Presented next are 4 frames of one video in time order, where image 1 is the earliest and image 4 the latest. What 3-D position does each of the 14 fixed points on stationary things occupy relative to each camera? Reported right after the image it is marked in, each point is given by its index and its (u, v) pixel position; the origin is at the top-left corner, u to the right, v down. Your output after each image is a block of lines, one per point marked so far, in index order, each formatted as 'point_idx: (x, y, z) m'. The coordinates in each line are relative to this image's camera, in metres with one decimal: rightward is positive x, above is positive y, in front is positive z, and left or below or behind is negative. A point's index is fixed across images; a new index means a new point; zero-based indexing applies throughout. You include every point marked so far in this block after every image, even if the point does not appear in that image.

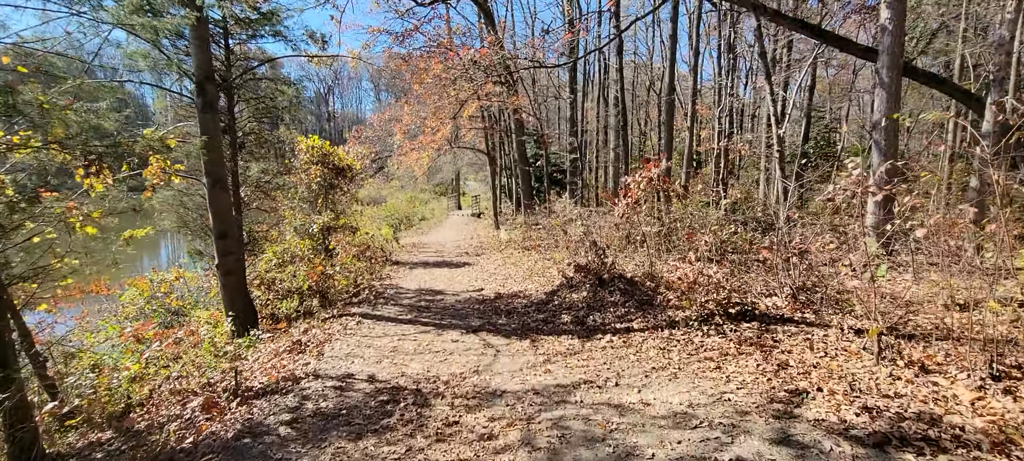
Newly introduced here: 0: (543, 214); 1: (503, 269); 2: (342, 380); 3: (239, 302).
0: (+1.1, +0.5, +16.4) m
1: (-0.2, -0.9, +11.5) m
2: (-1.5, -1.3, +4.3) m
3: (-4.5, -1.2, +8.0) m
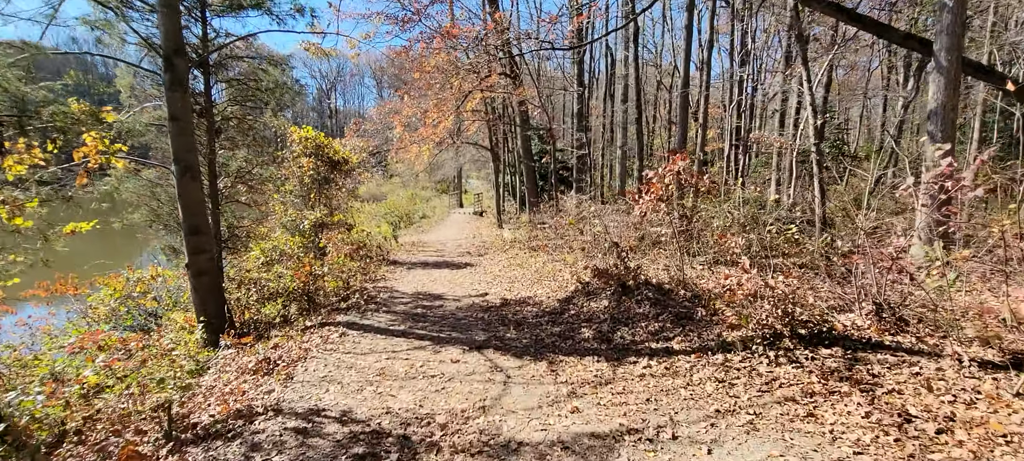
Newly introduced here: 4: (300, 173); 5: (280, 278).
0: (+1.2, +0.6, +15.4) m
1: (-0.1, -0.9, +10.6) m
2: (-1.4, -1.3, +3.4) m
3: (-4.4, -1.1, +7.1) m
4: (-5.4, +1.5, +12.3) m
5: (-4.2, -0.9, +8.8) m
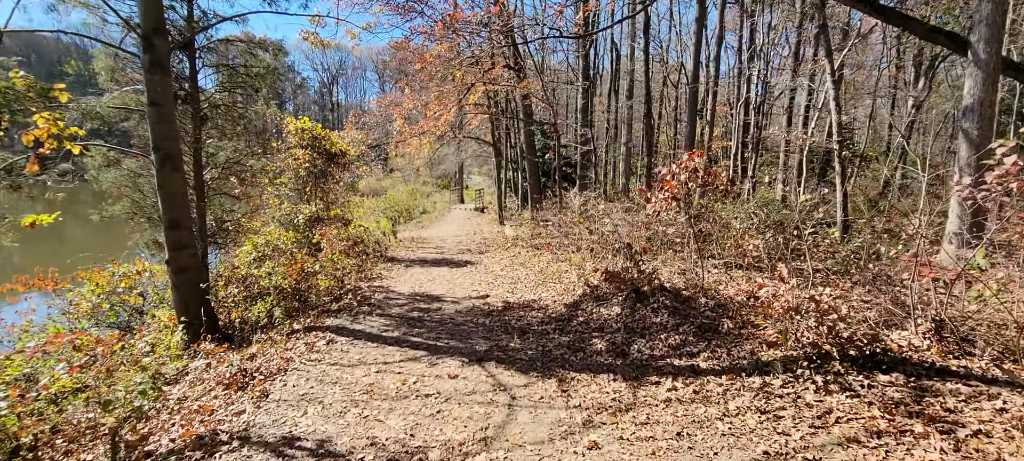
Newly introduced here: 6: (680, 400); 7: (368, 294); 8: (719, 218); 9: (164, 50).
0: (+1.3, +0.6, +14.9) m
1: (0.0, -0.8, +10.1) m
2: (-1.4, -1.3, +2.9) m
3: (-4.4, -1.0, +6.6) m
4: (-5.3, +1.6, +11.8) m
5: (-4.2, -0.8, +8.4) m
6: (+1.2, -1.2, +3.4) m
7: (-2.3, -1.0, +7.9) m
8: (+3.4, +0.2, +8.0) m
9: (-4.5, +2.3, +6.2) m
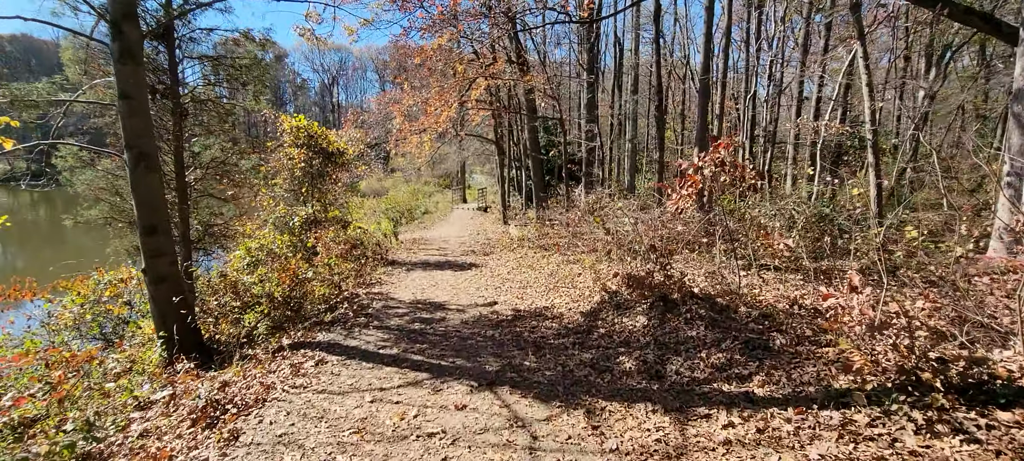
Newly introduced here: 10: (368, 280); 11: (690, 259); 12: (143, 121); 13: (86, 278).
0: (+1.5, +0.6, +14.3) m
1: (+0.1, -0.8, +9.5) m
2: (-1.3, -1.3, +2.3) m
3: (-4.2, -1.1, +6.1) m
4: (-5.2, +1.5, +11.2) m
5: (-4.0, -0.8, +7.8) m
6: (+1.3, -1.2, +2.8) m
7: (-2.2, -1.1, +7.3) m
8: (+3.5, +0.2, +7.4) m
9: (-4.4, +2.2, +5.6) m
10: (-2.9, -1.0, +9.7) m
11: (+2.6, -0.4, +7.2) m
12: (-4.4, +1.3, +5.7) m
13: (-8.6, -1.0, +9.8) m
